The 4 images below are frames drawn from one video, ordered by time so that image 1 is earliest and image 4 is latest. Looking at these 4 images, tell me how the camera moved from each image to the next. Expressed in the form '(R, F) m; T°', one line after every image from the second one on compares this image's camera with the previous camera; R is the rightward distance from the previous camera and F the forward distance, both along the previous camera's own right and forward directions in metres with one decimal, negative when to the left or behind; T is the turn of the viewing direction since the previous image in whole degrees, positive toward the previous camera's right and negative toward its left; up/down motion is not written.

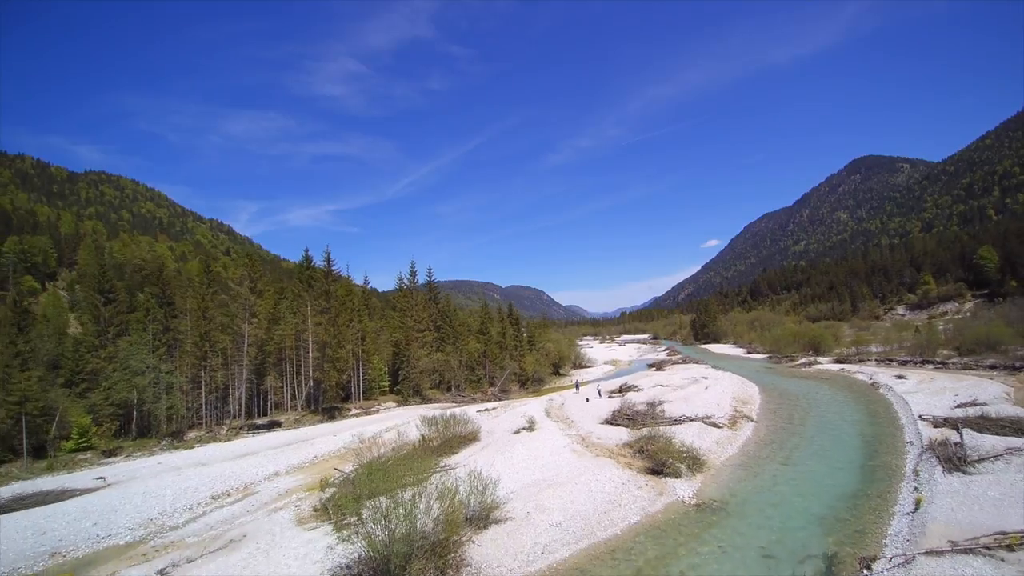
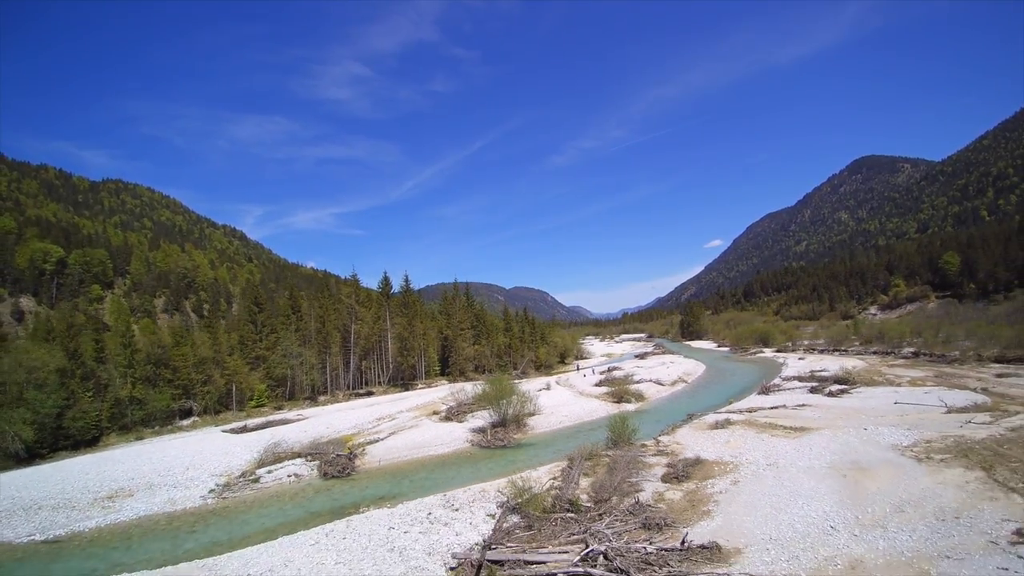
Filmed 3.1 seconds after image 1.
(-2.1, -17.1) m; 0°
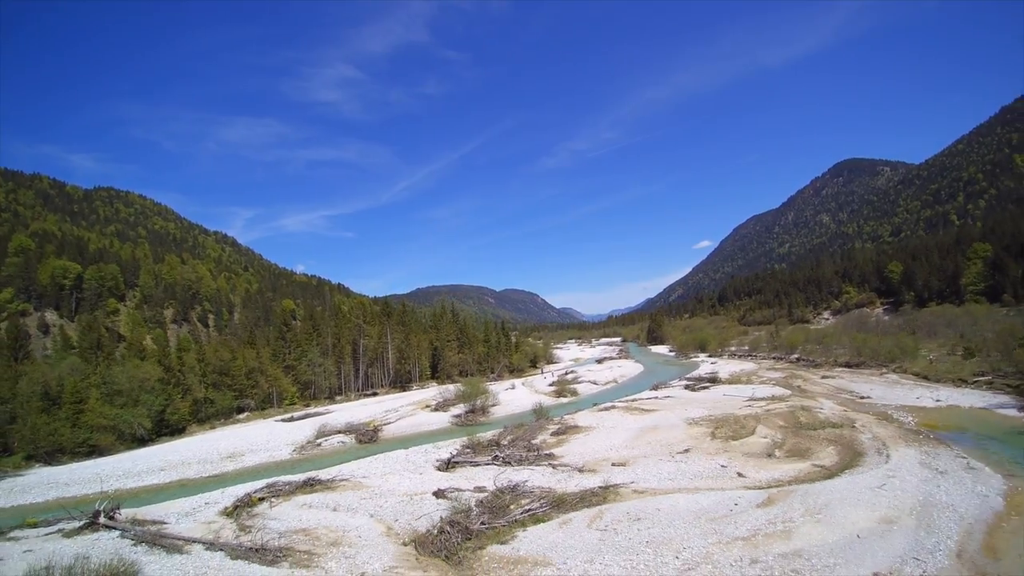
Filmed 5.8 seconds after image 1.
(+2.5, -15.2) m; +1°
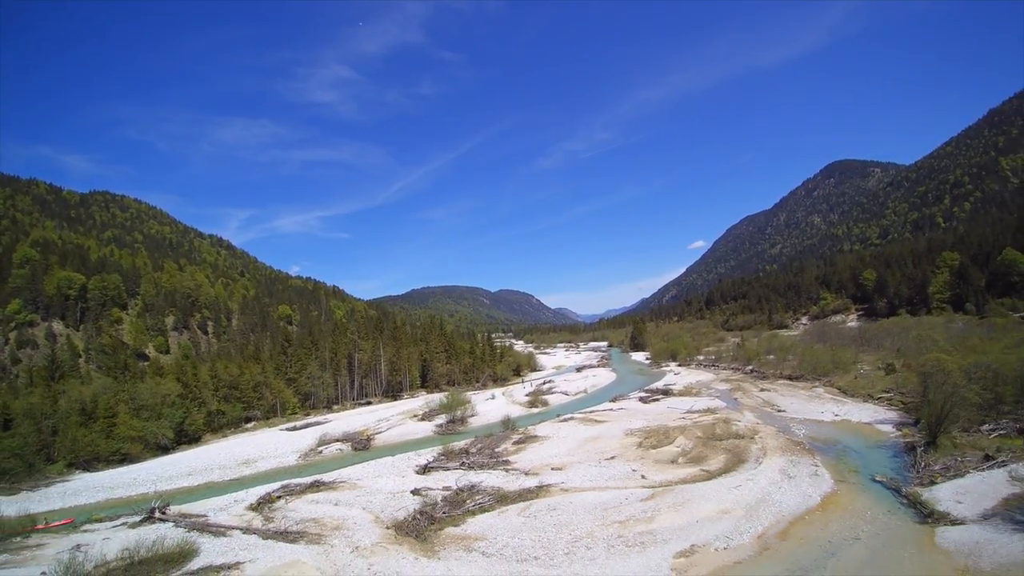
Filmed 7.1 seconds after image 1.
(+2.4, -7.2) m; +1°
